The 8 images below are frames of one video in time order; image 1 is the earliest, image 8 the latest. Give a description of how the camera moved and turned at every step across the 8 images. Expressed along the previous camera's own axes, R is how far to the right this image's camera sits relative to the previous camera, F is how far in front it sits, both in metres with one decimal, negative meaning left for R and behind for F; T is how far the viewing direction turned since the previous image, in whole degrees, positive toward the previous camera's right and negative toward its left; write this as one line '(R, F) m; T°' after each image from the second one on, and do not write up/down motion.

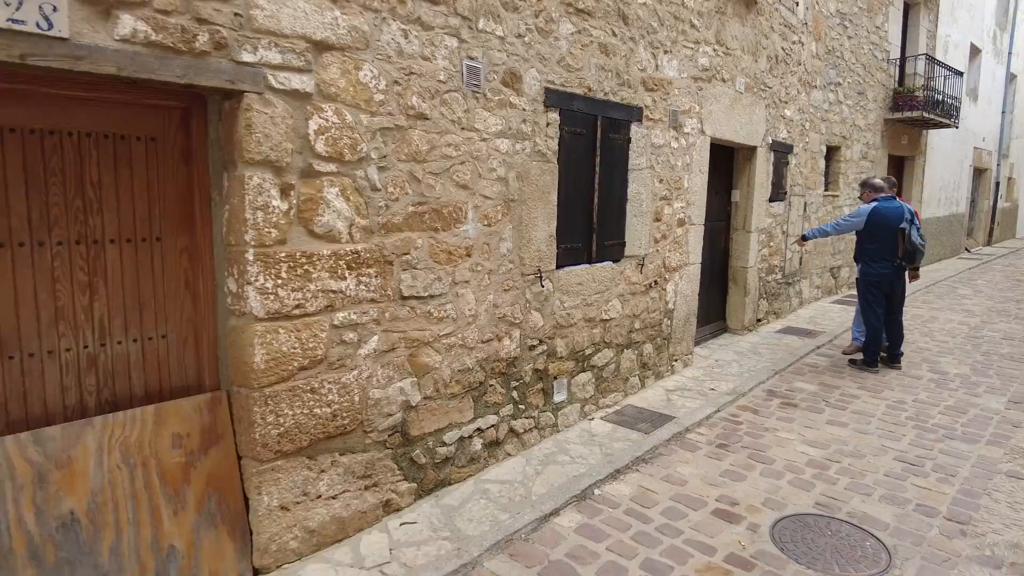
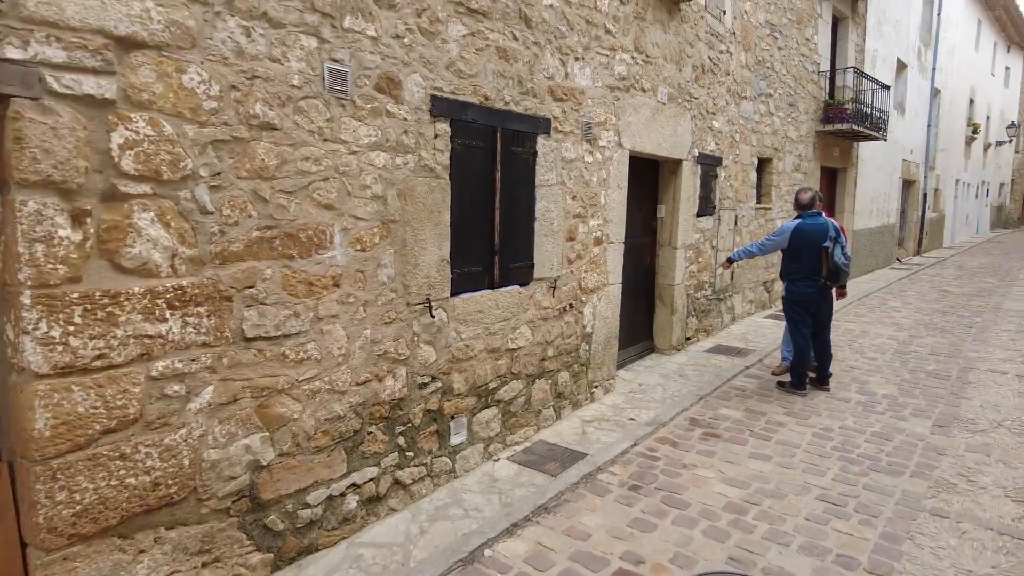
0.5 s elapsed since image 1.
(+0.3, +0.3) m; +4°
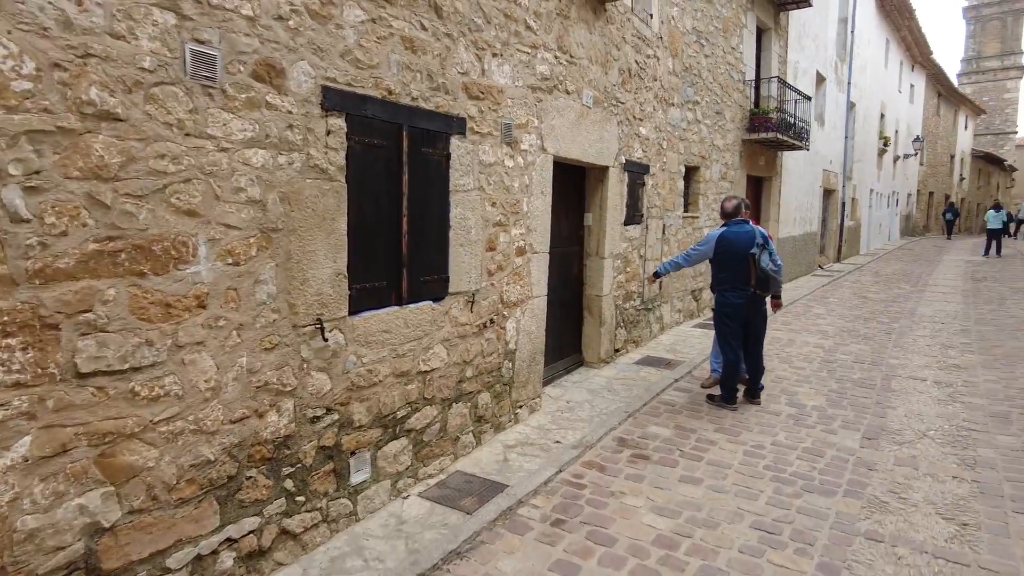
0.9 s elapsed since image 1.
(+0.1, +0.3) m; +6°
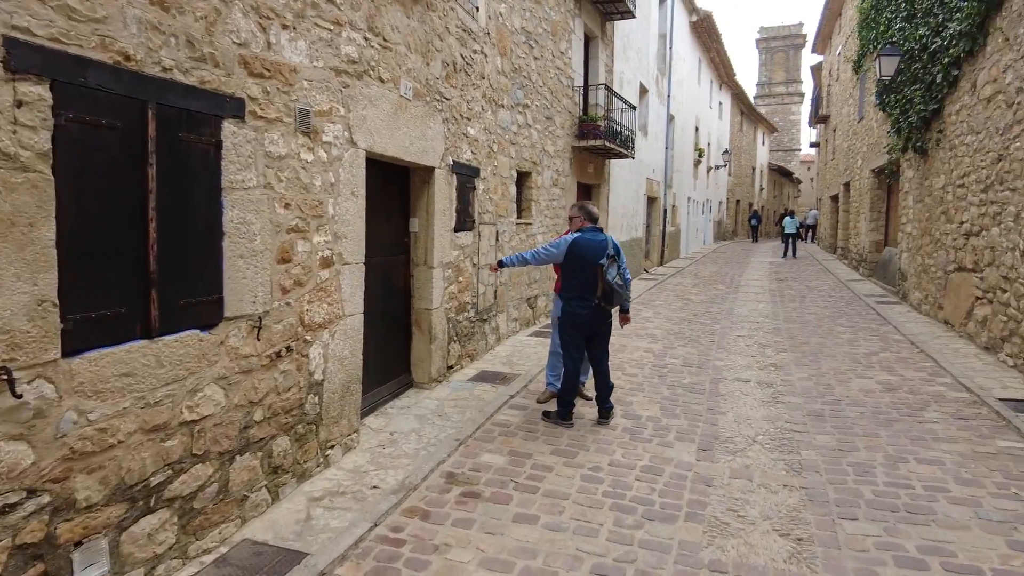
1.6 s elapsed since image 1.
(+0.2, +0.5) m; +13°
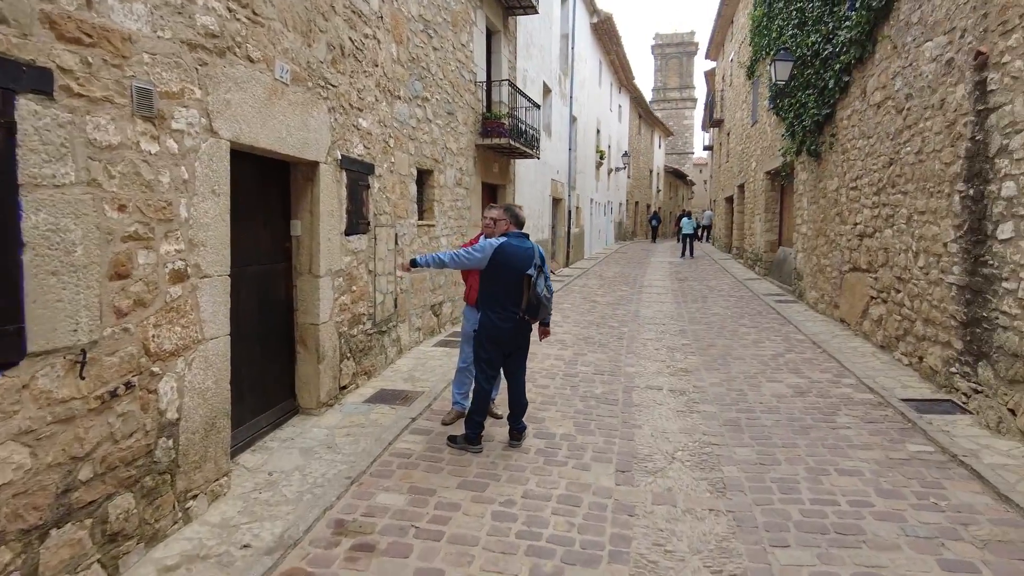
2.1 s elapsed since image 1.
(0.0, +0.5) m; +8°
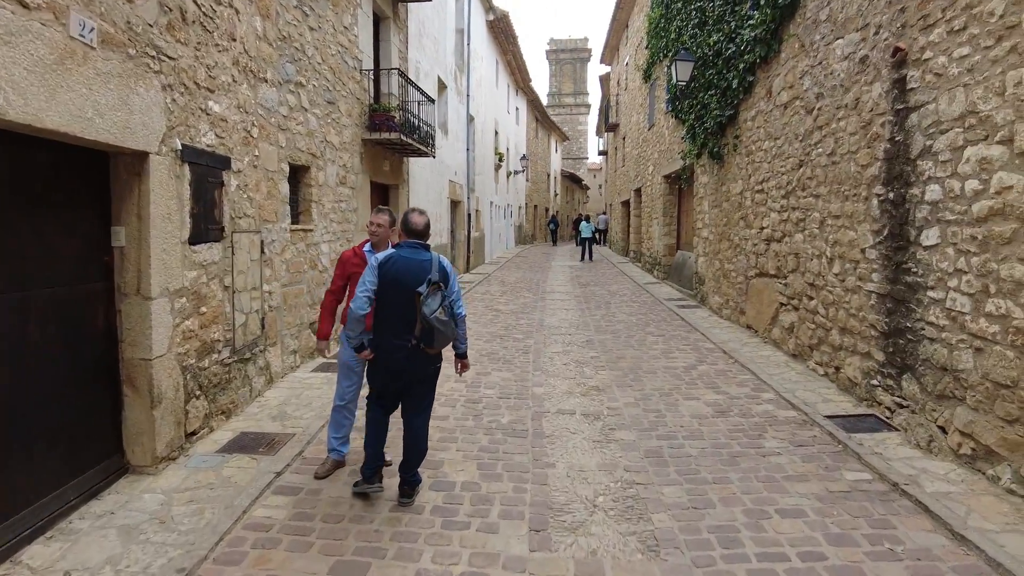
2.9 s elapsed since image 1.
(+0.1, +0.7) m; +9°
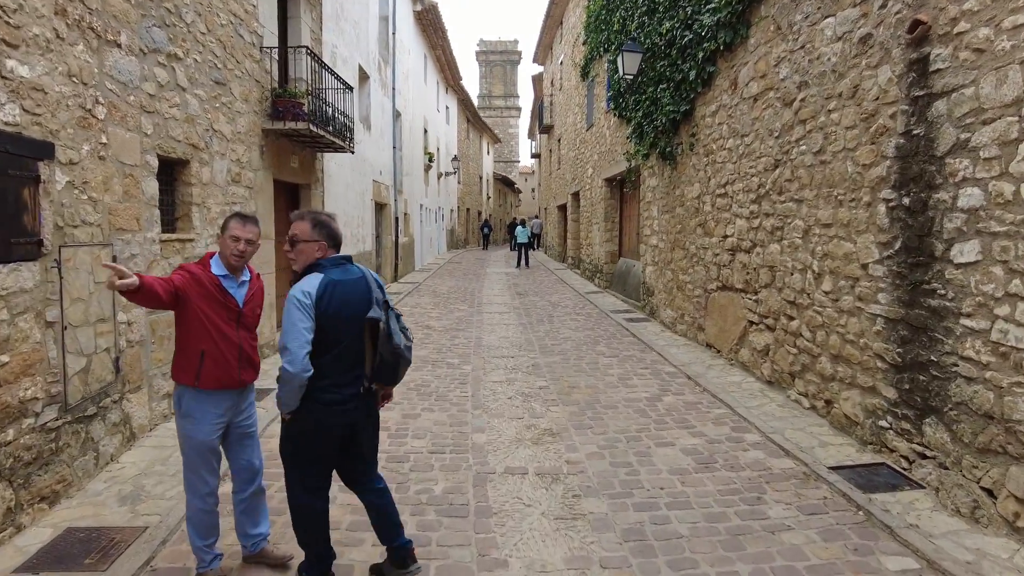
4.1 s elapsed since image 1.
(0.0, +1.1) m; +6°
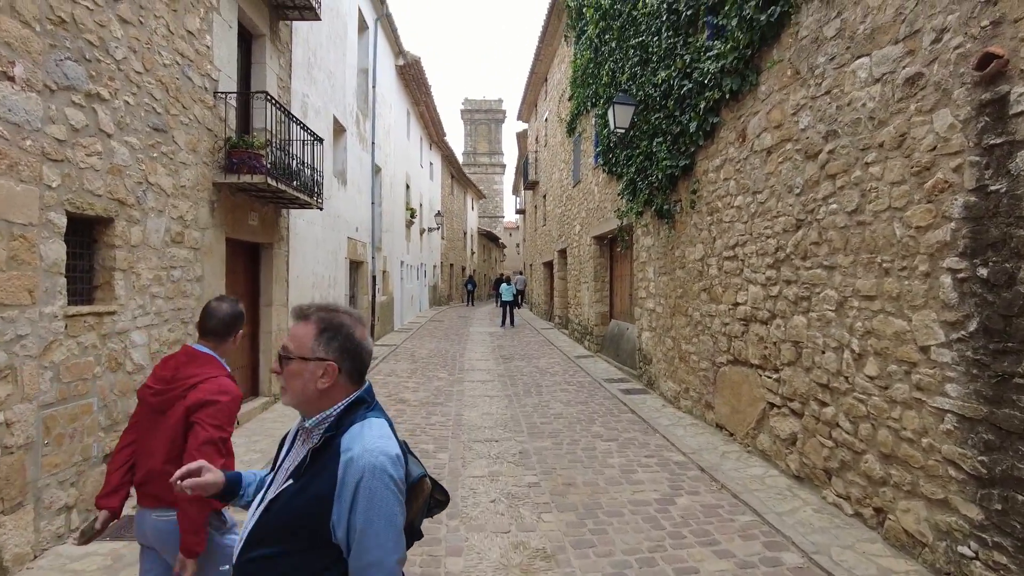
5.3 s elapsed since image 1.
(0.0, +0.8) m; +1°
